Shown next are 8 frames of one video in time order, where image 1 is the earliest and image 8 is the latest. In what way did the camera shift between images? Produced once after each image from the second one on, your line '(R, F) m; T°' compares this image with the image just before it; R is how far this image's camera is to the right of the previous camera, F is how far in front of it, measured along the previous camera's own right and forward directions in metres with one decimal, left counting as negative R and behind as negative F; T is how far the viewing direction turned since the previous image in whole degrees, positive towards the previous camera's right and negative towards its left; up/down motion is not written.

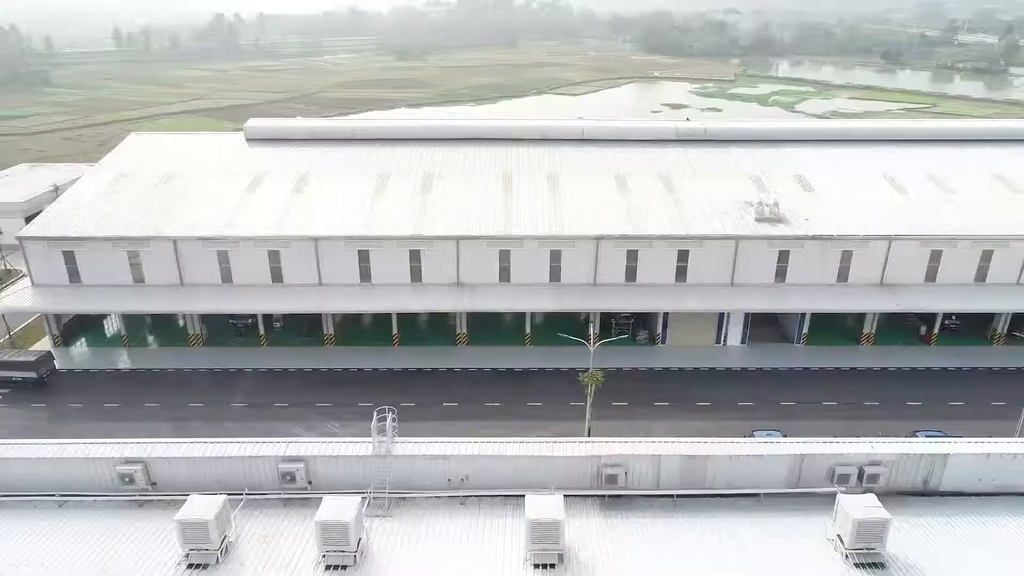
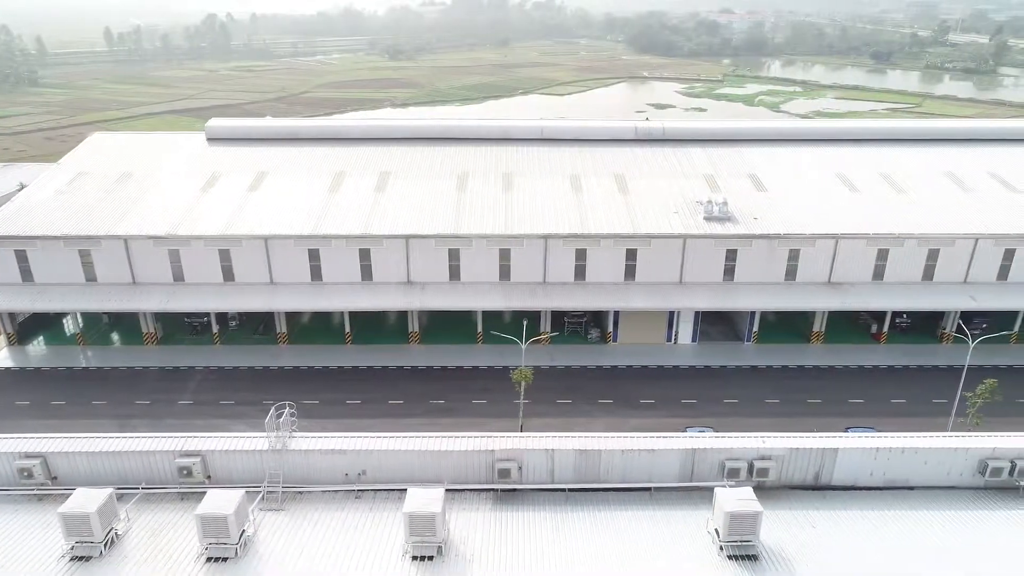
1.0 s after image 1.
(+3.2, -0.3) m; 0°
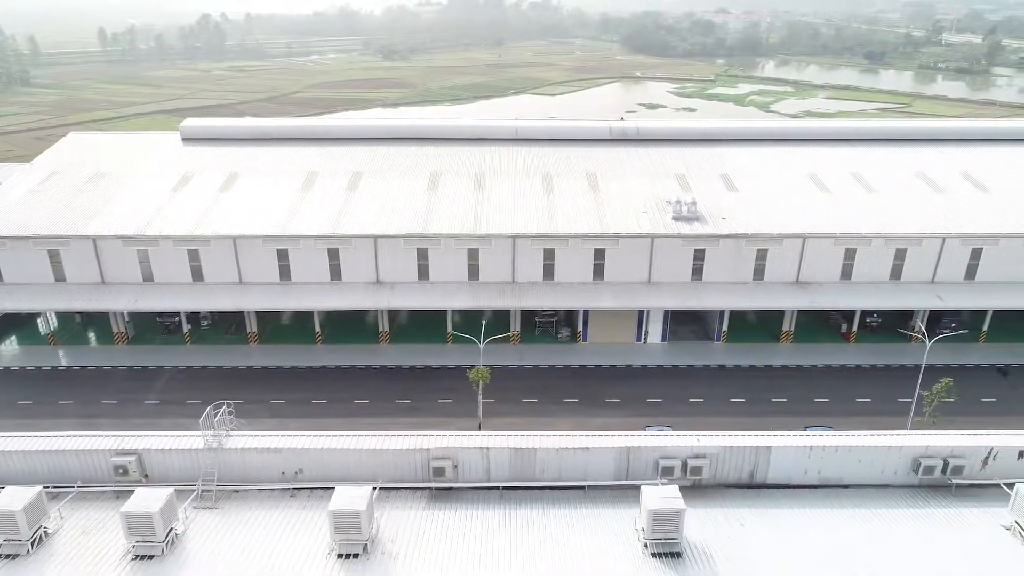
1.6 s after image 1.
(+2.0, -0.1) m; 0°
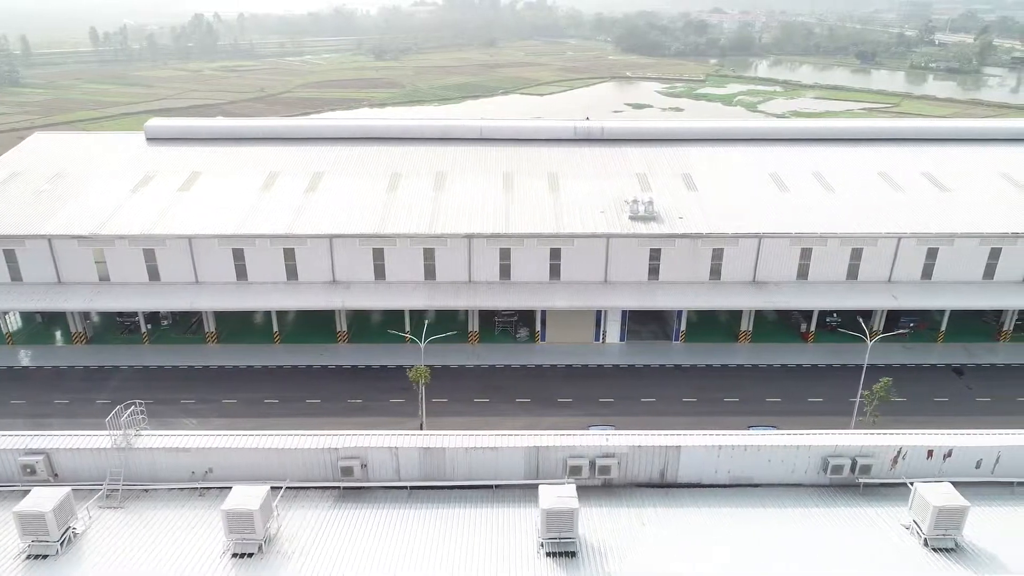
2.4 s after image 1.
(+2.8, 0.0) m; 0°
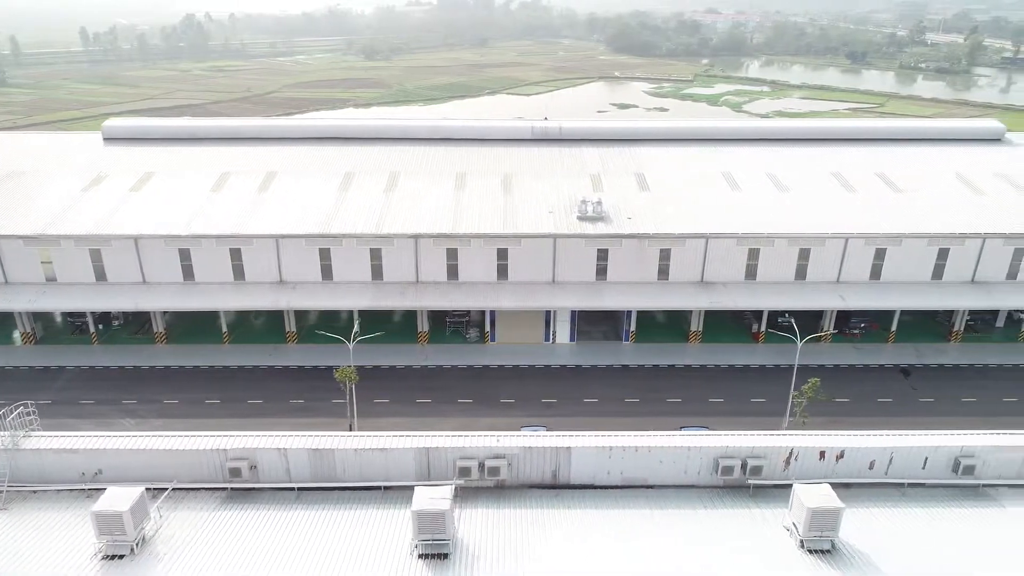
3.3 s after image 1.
(+3.4, +0.1) m; 0°
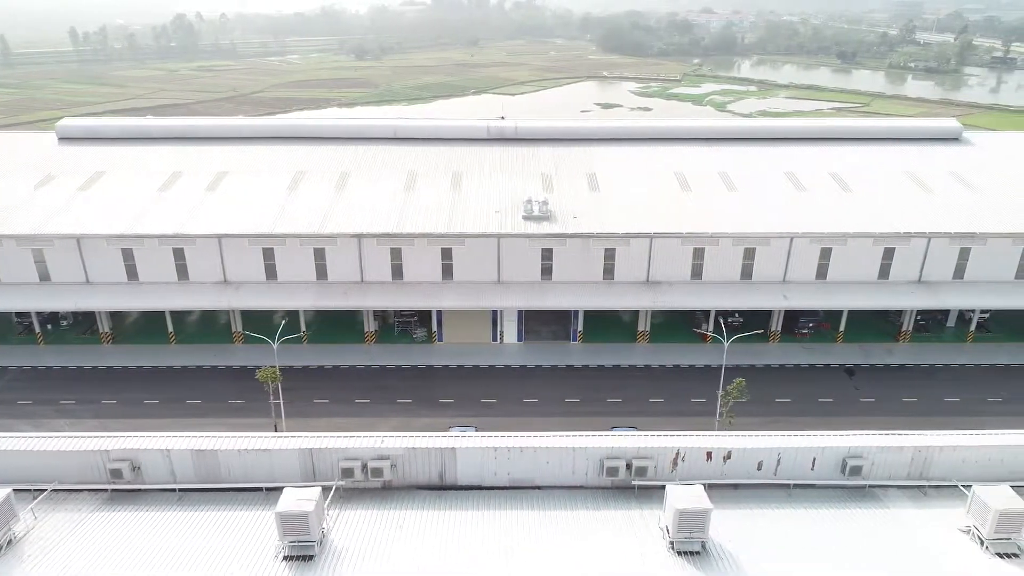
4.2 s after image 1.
(+3.5, +0.1) m; 0°
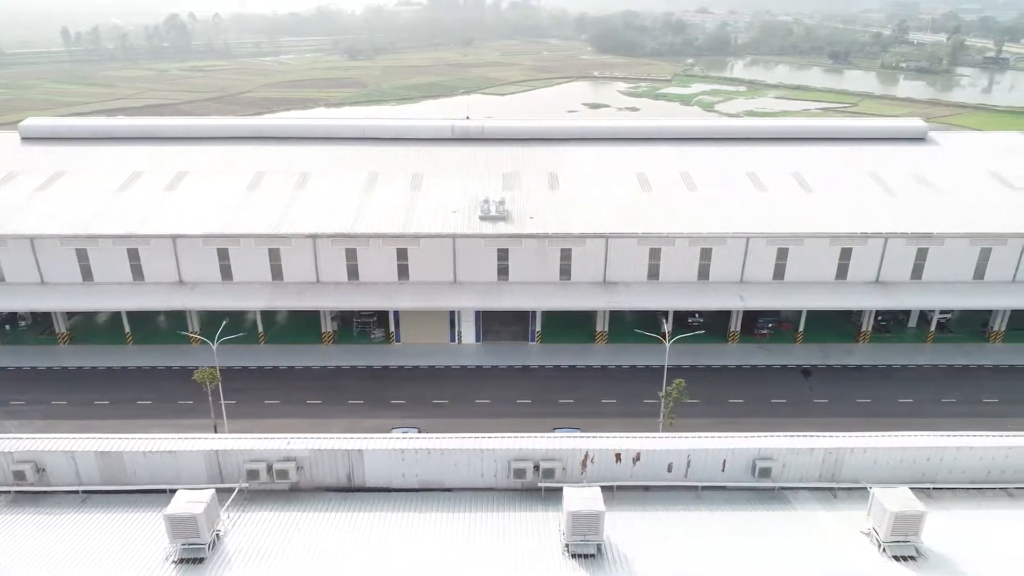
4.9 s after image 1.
(+2.8, +0.1) m; 0°
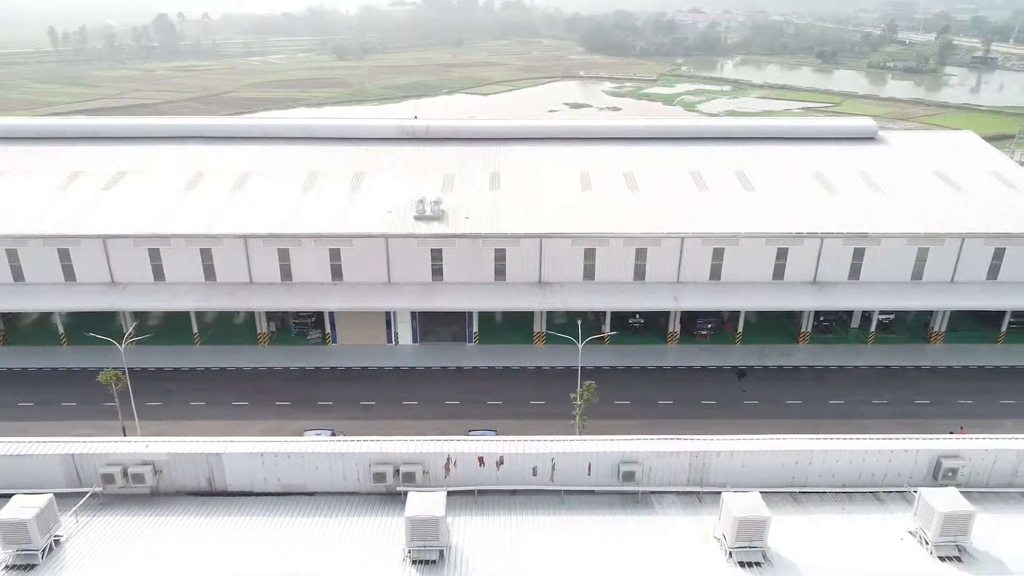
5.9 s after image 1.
(+4.1, +0.3) m; 0°
